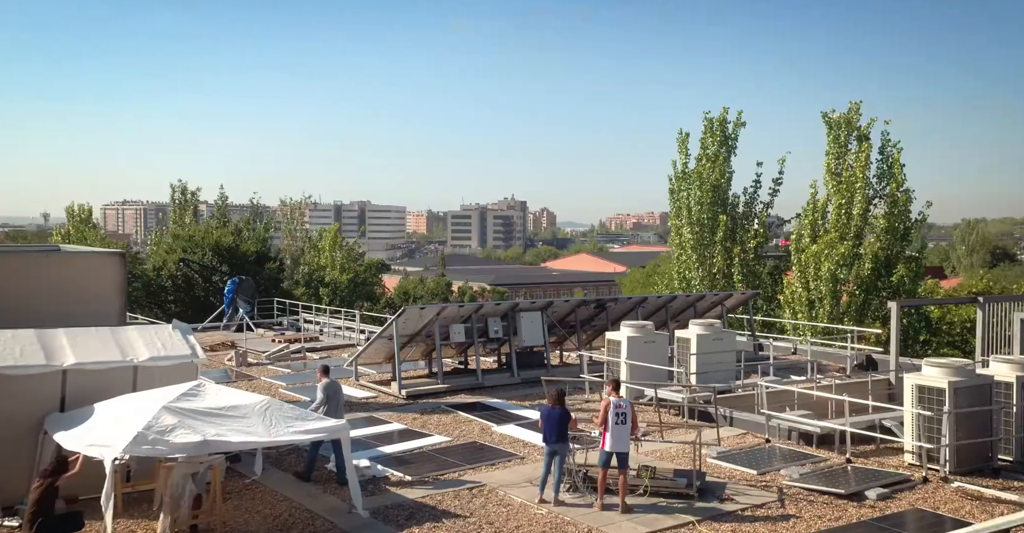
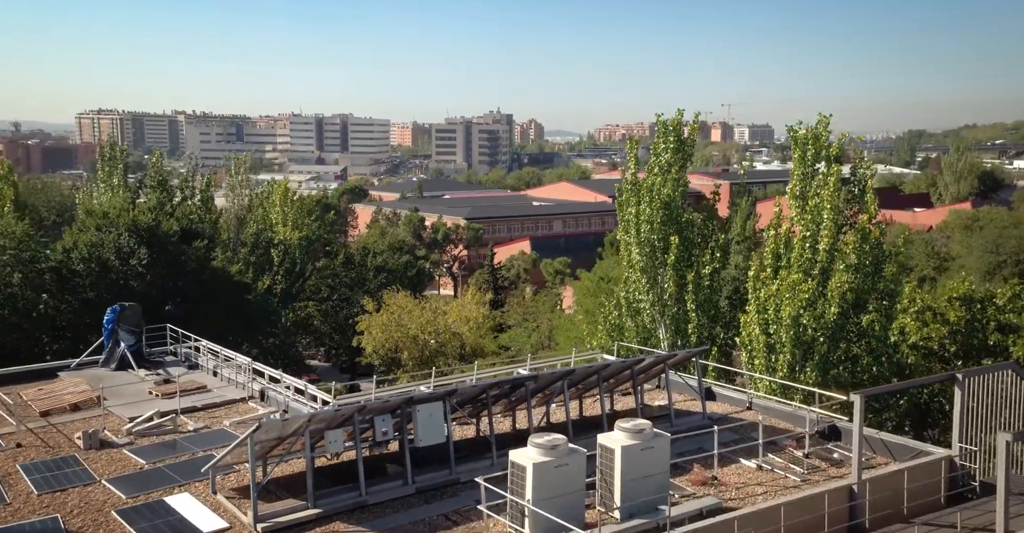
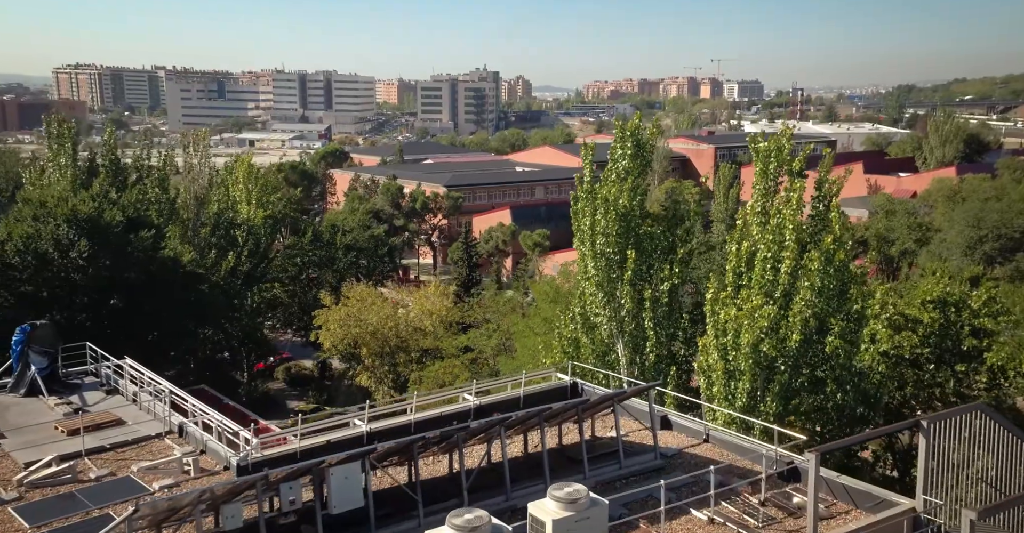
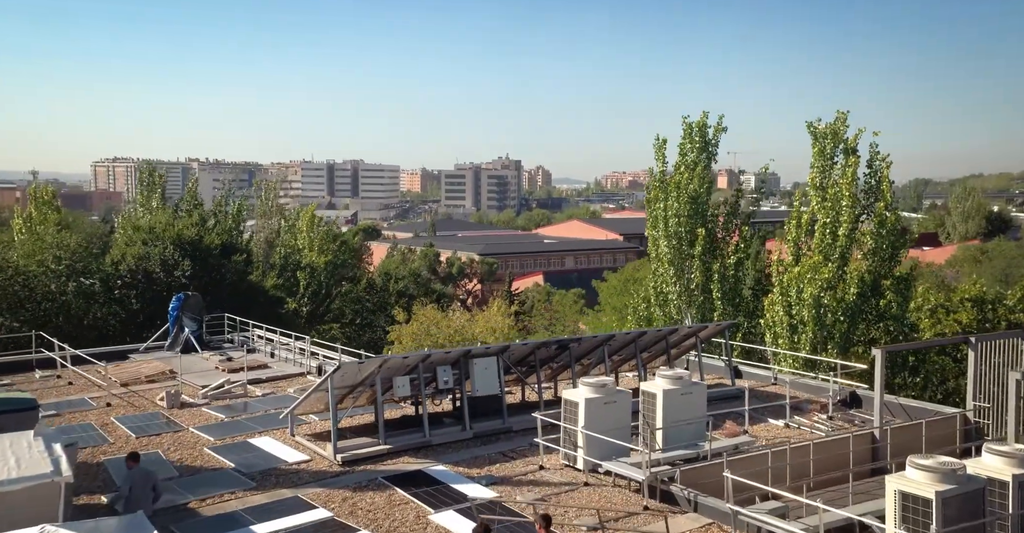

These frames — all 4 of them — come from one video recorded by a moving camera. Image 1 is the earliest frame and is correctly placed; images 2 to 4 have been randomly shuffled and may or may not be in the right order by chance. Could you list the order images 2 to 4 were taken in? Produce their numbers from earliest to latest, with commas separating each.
4, 2, 3
